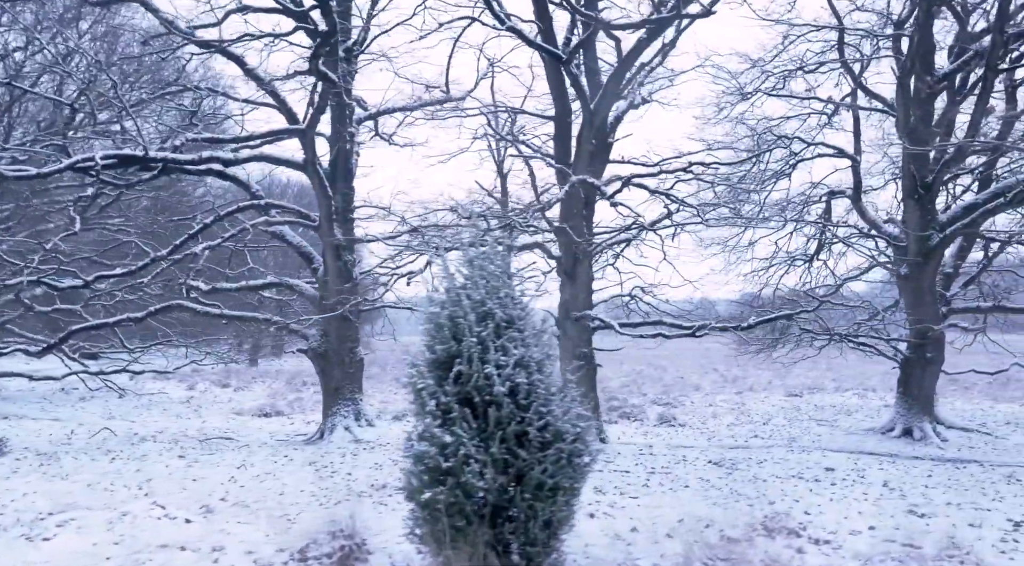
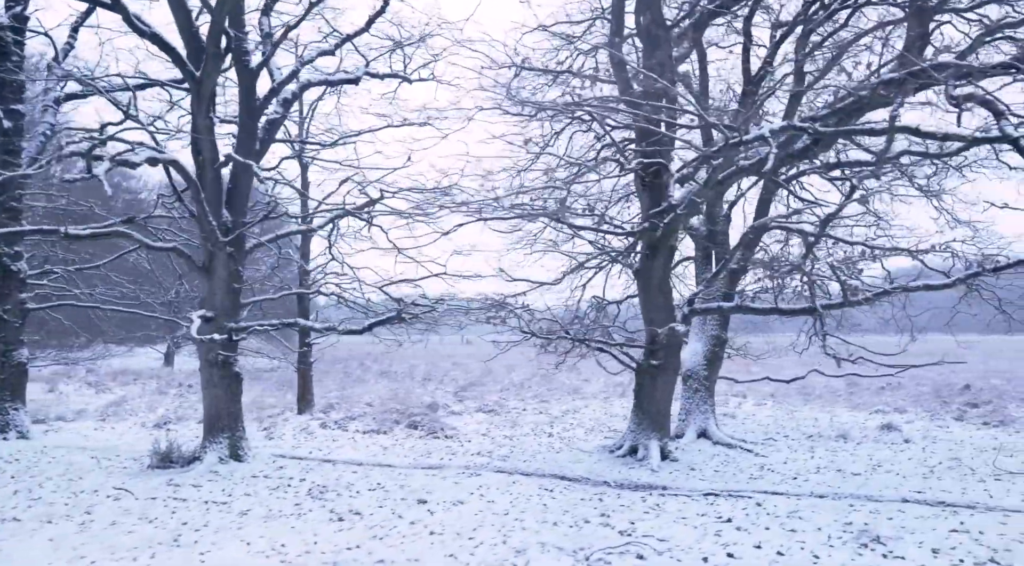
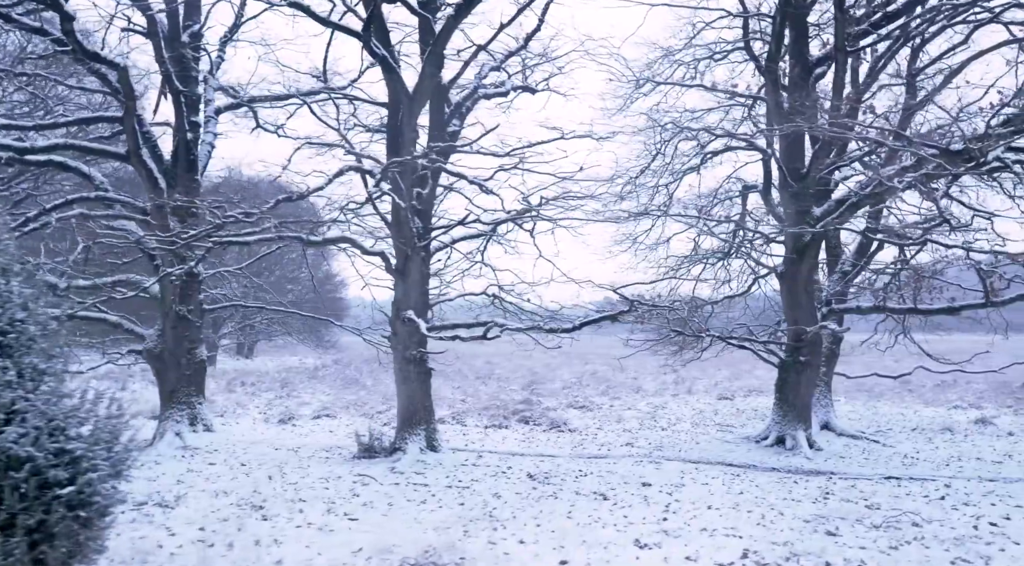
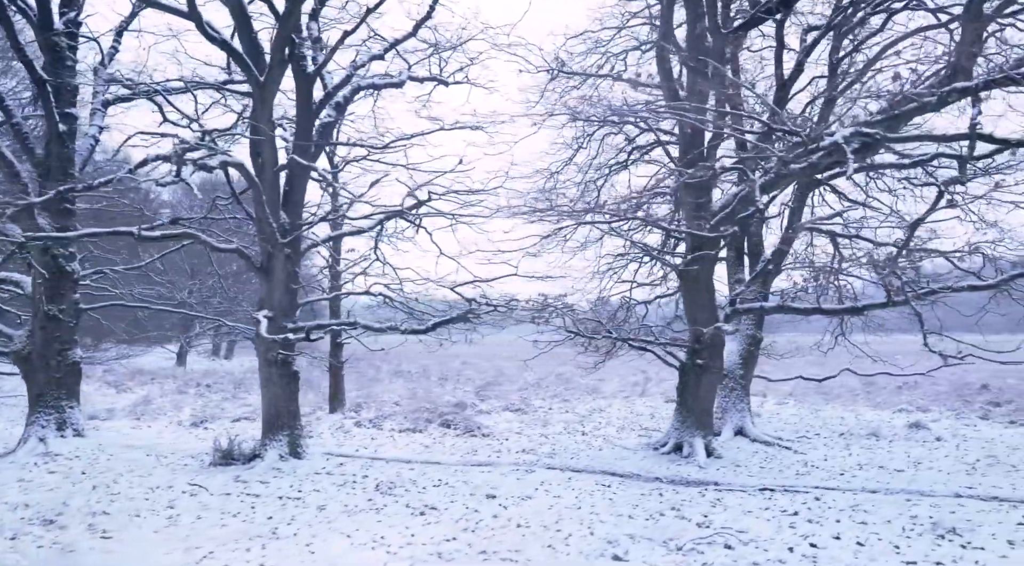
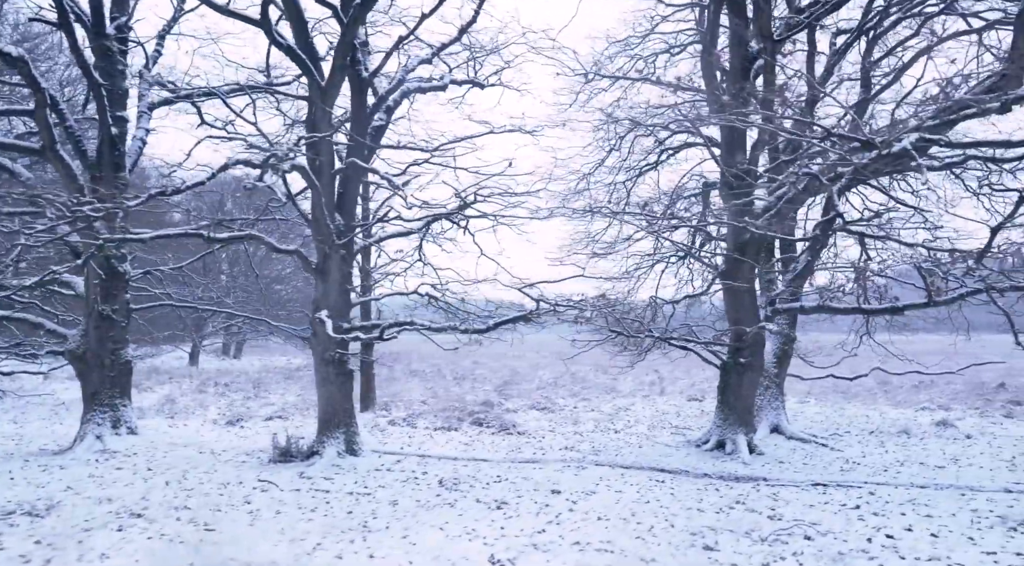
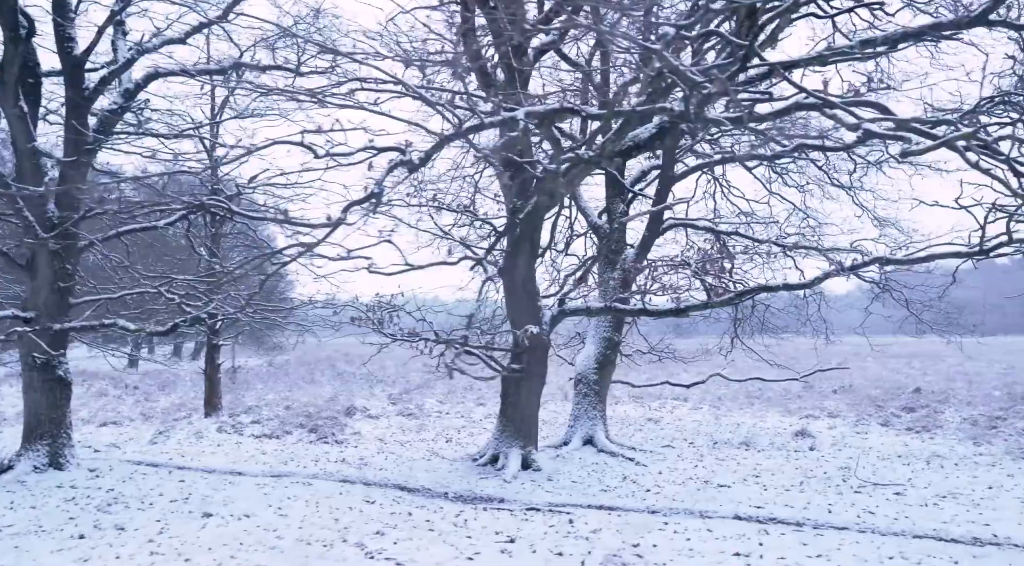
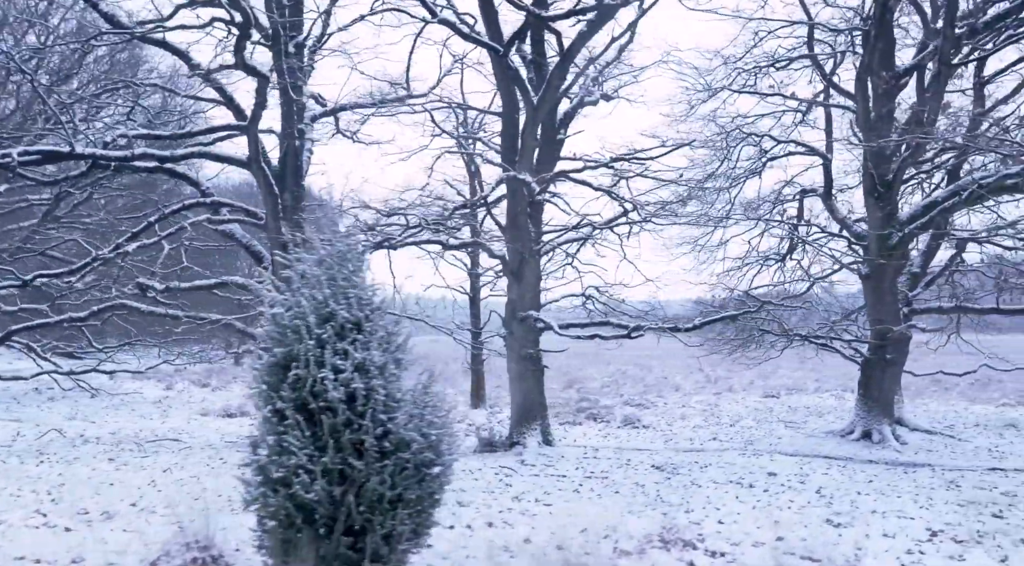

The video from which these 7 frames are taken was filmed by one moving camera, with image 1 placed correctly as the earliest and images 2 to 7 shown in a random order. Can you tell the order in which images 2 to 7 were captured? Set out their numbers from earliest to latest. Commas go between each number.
7, 3, 5, 4, 2, 6
